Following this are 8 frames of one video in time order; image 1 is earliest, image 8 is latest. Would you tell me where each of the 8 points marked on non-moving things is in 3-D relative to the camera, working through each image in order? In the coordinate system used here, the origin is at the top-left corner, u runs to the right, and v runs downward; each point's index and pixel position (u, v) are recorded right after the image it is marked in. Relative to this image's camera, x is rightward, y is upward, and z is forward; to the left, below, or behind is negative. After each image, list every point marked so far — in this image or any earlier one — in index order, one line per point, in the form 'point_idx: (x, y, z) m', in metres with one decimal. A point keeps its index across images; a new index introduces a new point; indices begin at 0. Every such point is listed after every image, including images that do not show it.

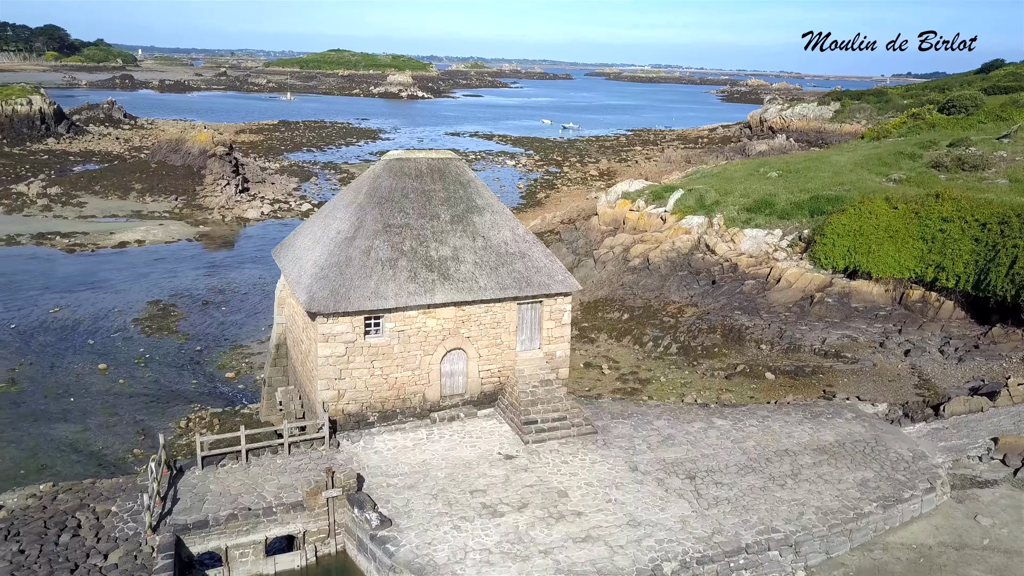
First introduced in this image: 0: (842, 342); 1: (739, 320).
0: (+7.3, -1.2, +18.1) m
1: (+5.4, -0.8, +19.4) m
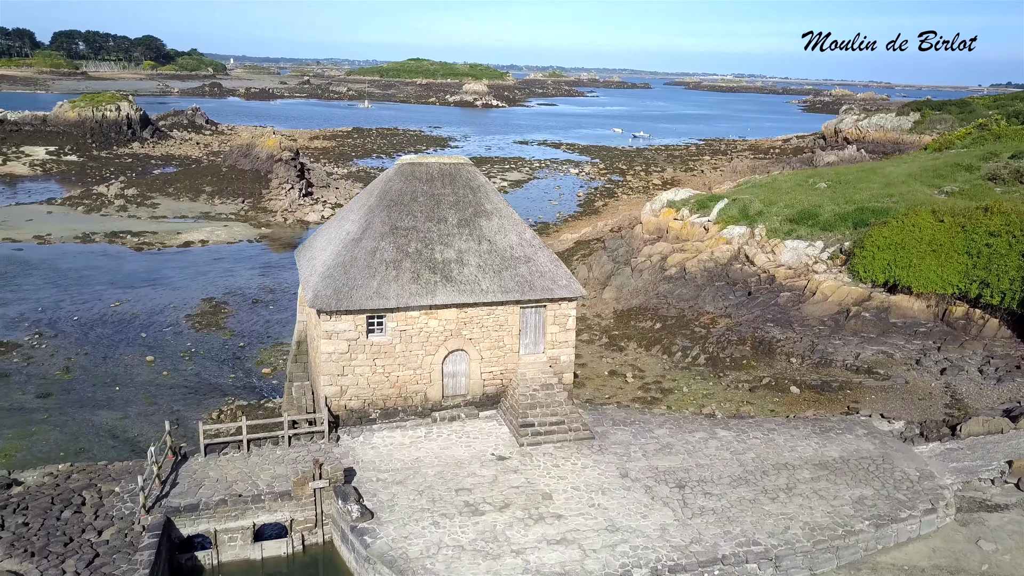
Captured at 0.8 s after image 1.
0: (+7.8, -1.5, +17.6) m
1: (+6.0, -1.0, +19.0) m
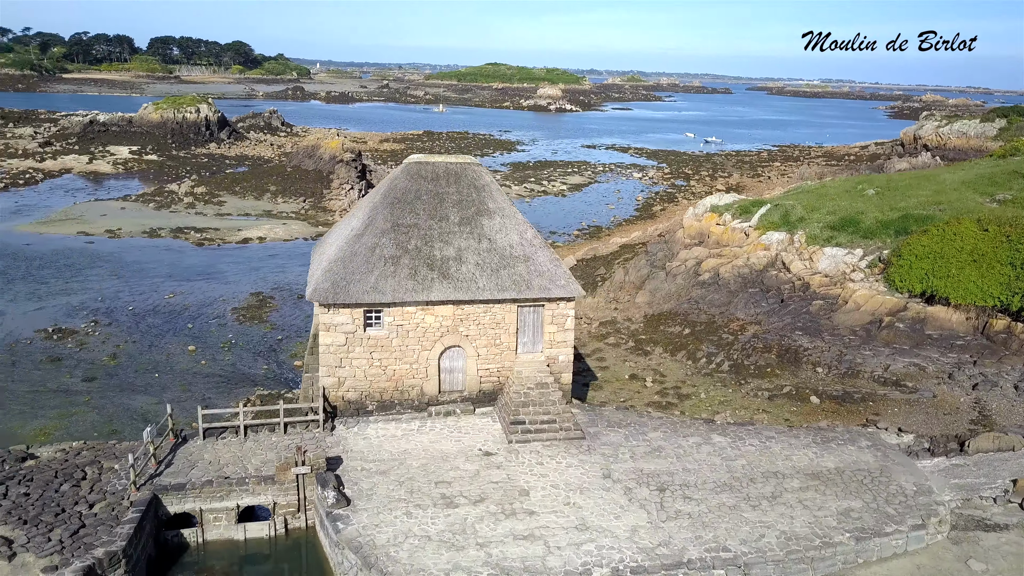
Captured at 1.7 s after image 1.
0: (+8.2, -1.7, +17.0) m
1: (+6.5, -1.2, +18.6) m
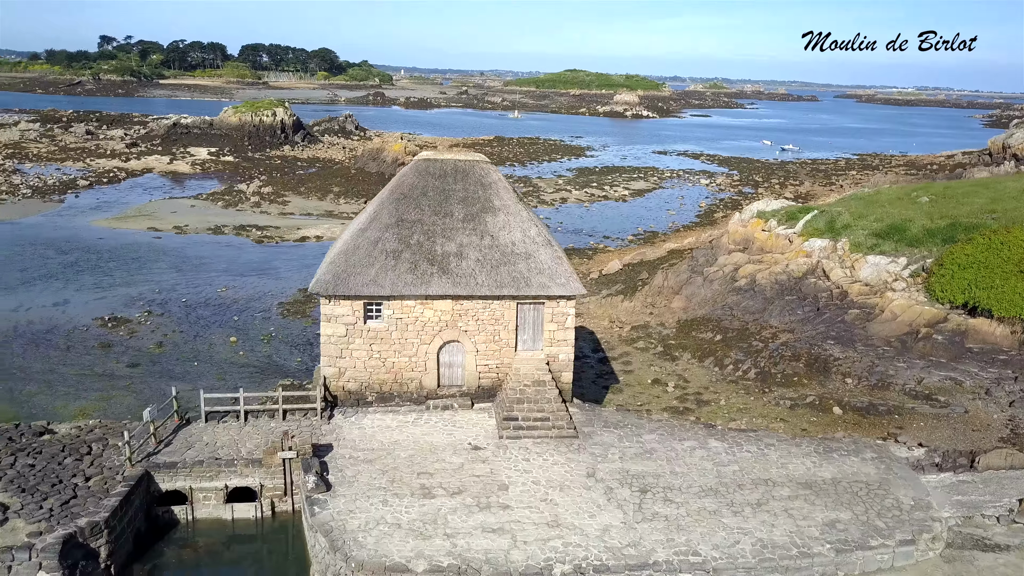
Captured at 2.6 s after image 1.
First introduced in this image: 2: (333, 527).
0: (+8.5, -1.9, +16.2) m
1: (+7.0, -1.4, +18.0) m
2: (-2.1, -2.8, +9.6) m
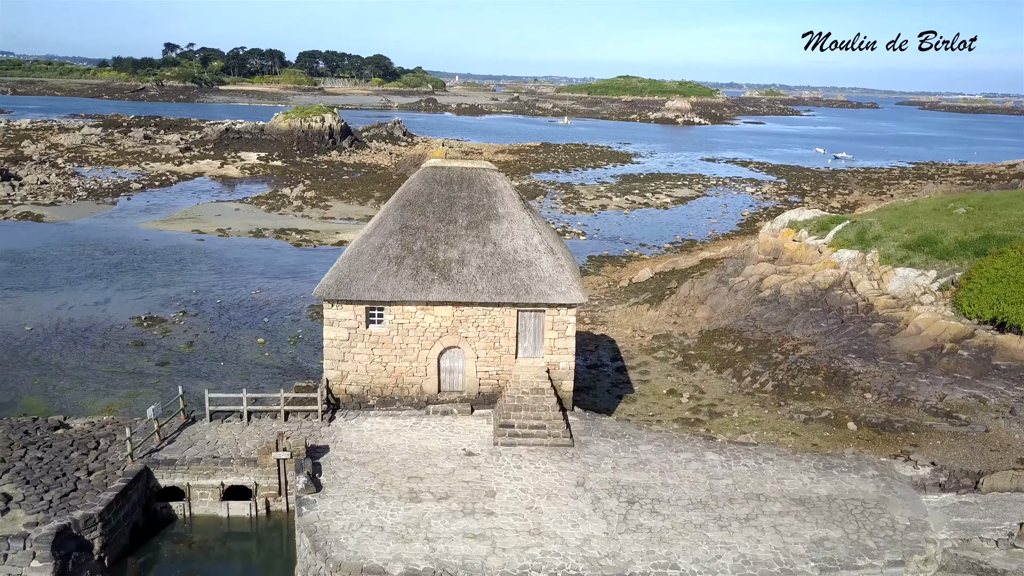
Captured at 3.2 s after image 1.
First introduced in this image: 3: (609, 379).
0: (+8.7, -2.2, +15.7) m
1: (+7.3, -1.6, +17.6) m
2: (-2.3, -2.9, +9.8) m
3: (+2.3, -2.1, +19.1) m
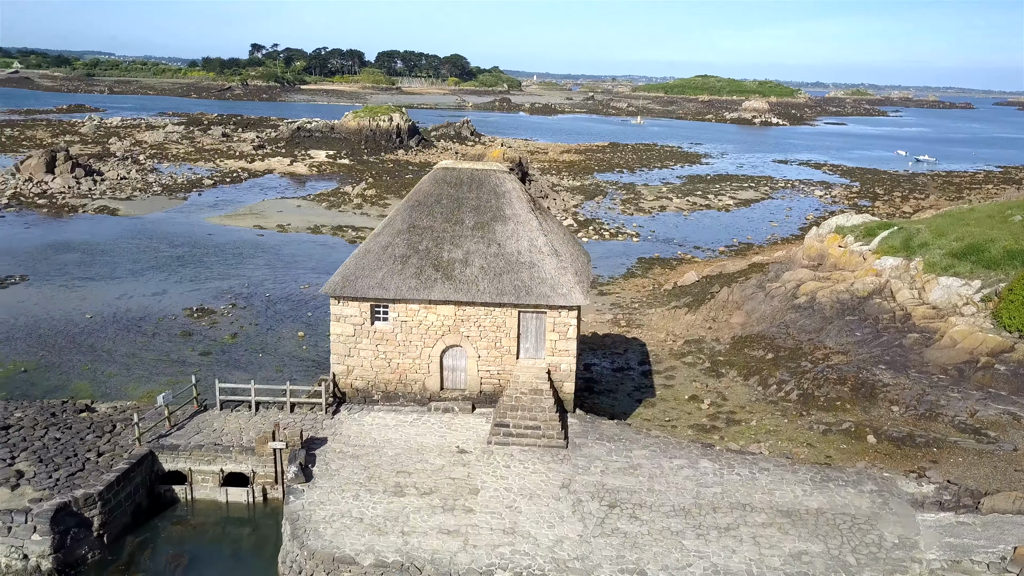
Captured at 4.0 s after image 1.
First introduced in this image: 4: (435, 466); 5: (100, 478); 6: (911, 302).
0: (+8.9, -2.4, +15.0) m
1: (+7.7, -1.8, +17.0) m
2: (-2.6, -2.8, +10.2) m
3: (+2.8, -2.2, +19.0) m
4: (-1.1, -2.5, +11.5) m
5: (-5.3, -2.5, +10.6) m
6: (+9.3, -0.3, +19.1) m
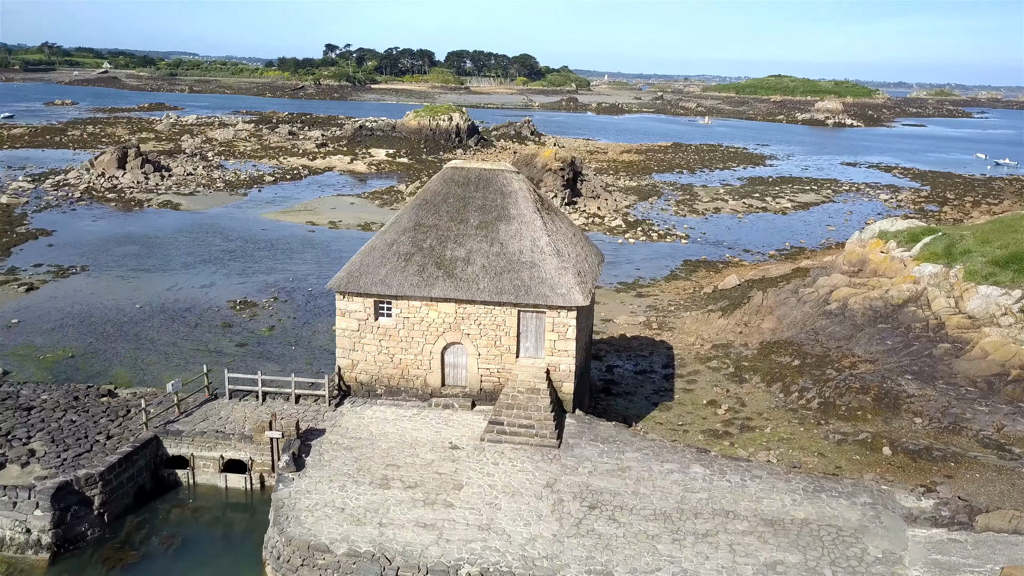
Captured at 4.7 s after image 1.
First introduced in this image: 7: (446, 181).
0: (+9.0, -2.6, +14.4) m
1: (+7.9, -2.0, +16.5) m
2: (-2.9, -2.8, +10.5) m
3: (+3.2, -2.2, +18.8) m
4: (-1.2, -2.5, +11.7) m
5: (-5.6, -2.3, +11.2) m
6: (+9.8, -0.5, +18.4) m
7: (-1.1, +1.9, +14.2) m
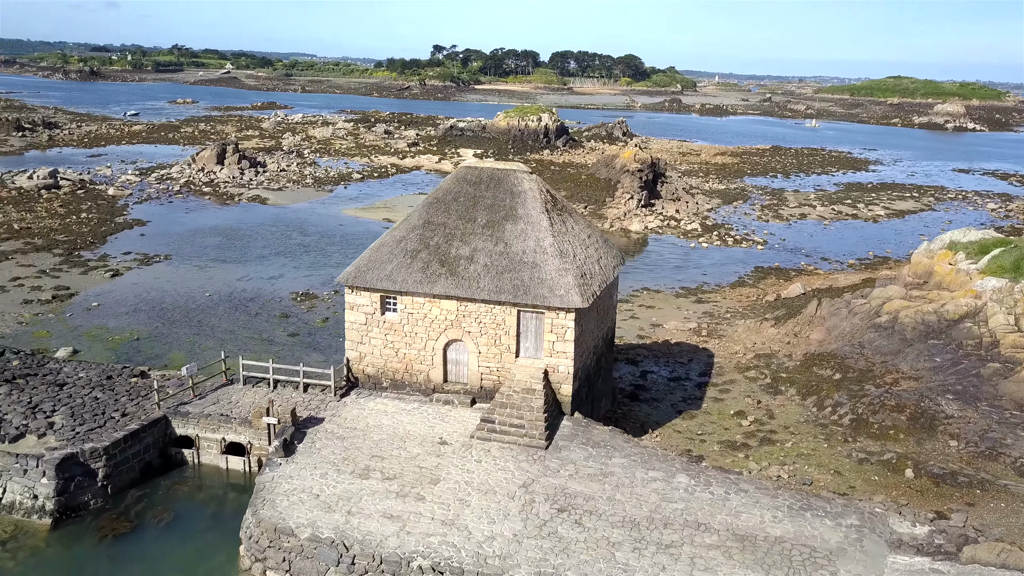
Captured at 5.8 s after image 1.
0: (+9.0, -2.9, +13.3) m
1: (+8.2, -2.2, +15.5) m
2: (-3.3, -2.7, +10.9) m
3: (+3.8, -2.3, +18.4) m
4: (-1.5, -2.4, +11.9) m
5: (-5.8, -2.1, +11.9) m
6: (+10.4, -0.9, +17.2) m
7: (-0.9, +1.9, +14.3) m
